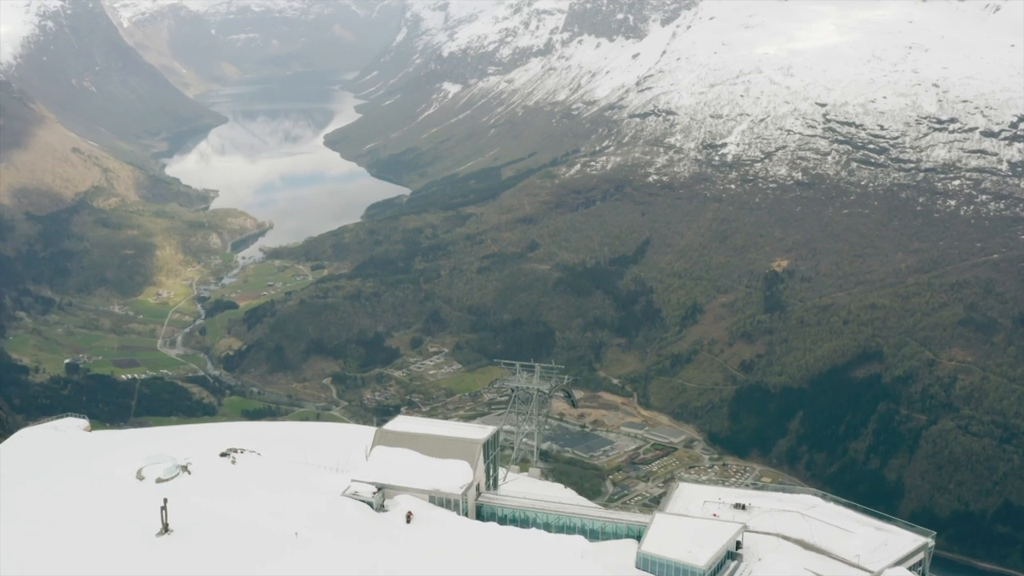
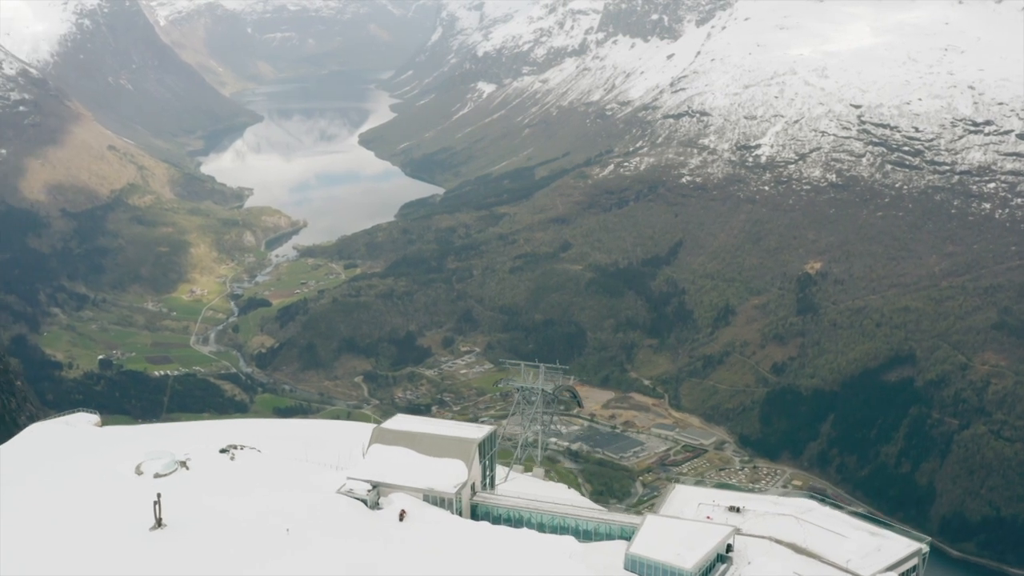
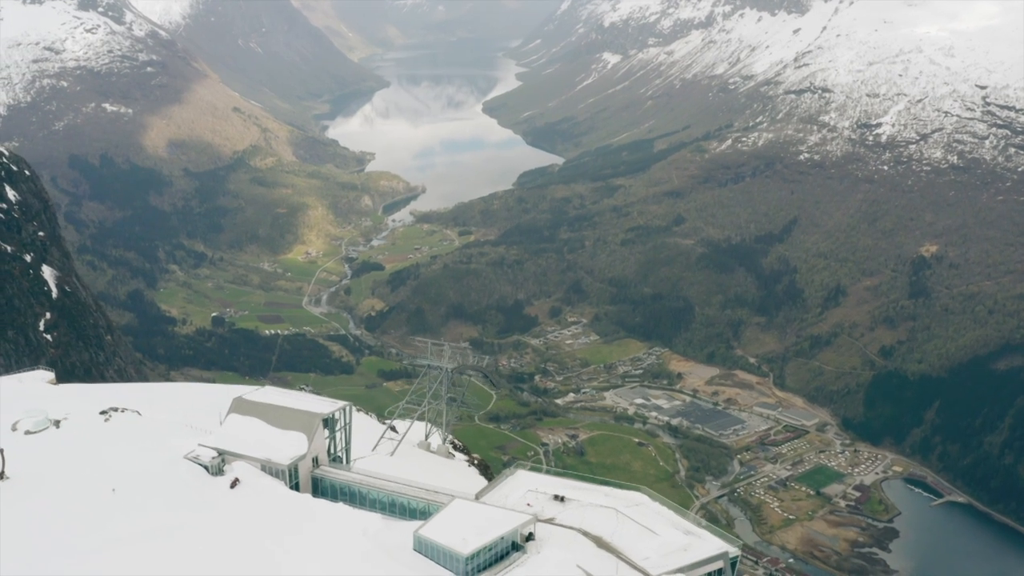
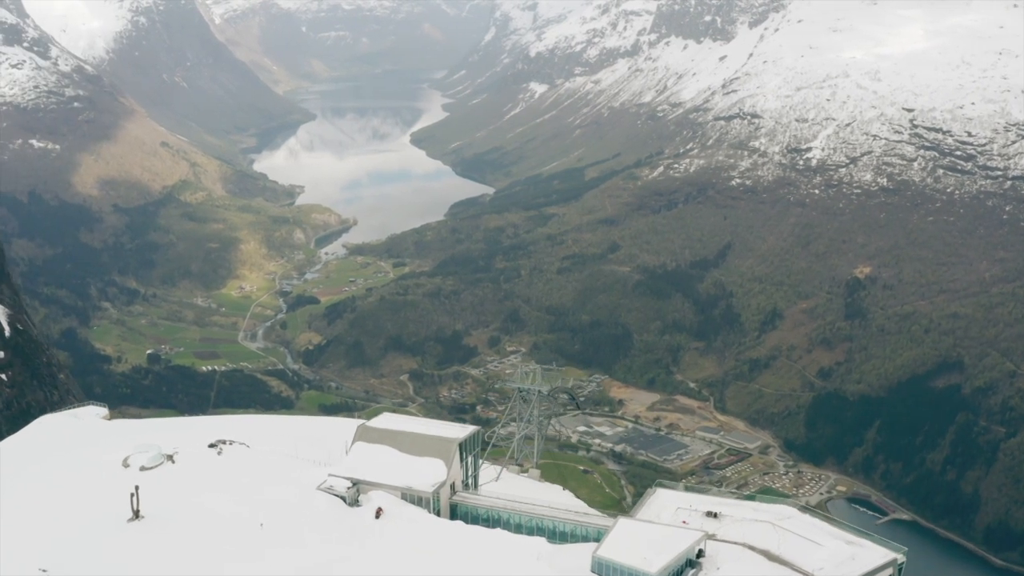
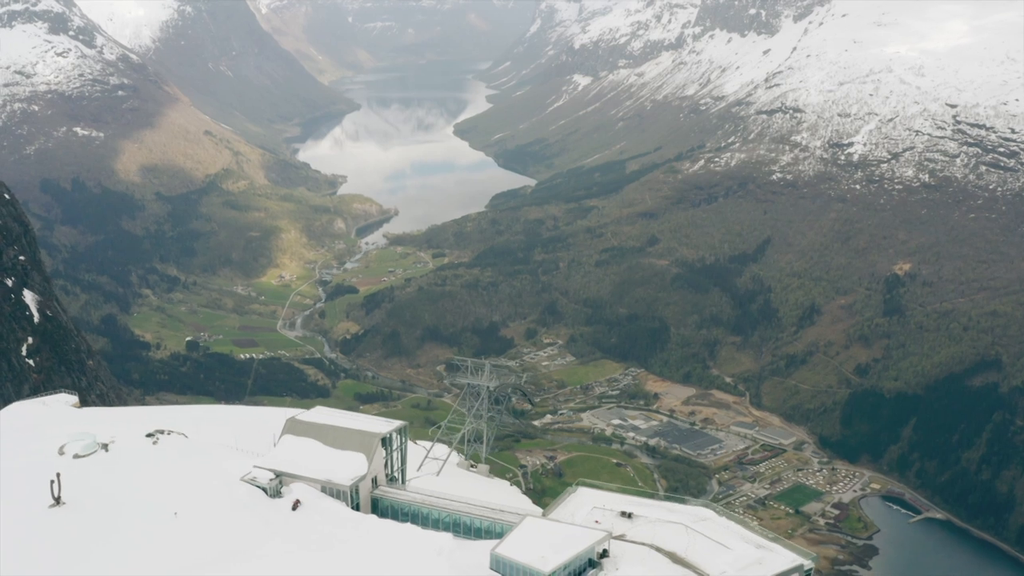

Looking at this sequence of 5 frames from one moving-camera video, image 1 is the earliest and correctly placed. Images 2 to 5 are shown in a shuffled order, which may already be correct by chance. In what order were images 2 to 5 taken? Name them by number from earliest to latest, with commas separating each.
2, 4, 5, 3
